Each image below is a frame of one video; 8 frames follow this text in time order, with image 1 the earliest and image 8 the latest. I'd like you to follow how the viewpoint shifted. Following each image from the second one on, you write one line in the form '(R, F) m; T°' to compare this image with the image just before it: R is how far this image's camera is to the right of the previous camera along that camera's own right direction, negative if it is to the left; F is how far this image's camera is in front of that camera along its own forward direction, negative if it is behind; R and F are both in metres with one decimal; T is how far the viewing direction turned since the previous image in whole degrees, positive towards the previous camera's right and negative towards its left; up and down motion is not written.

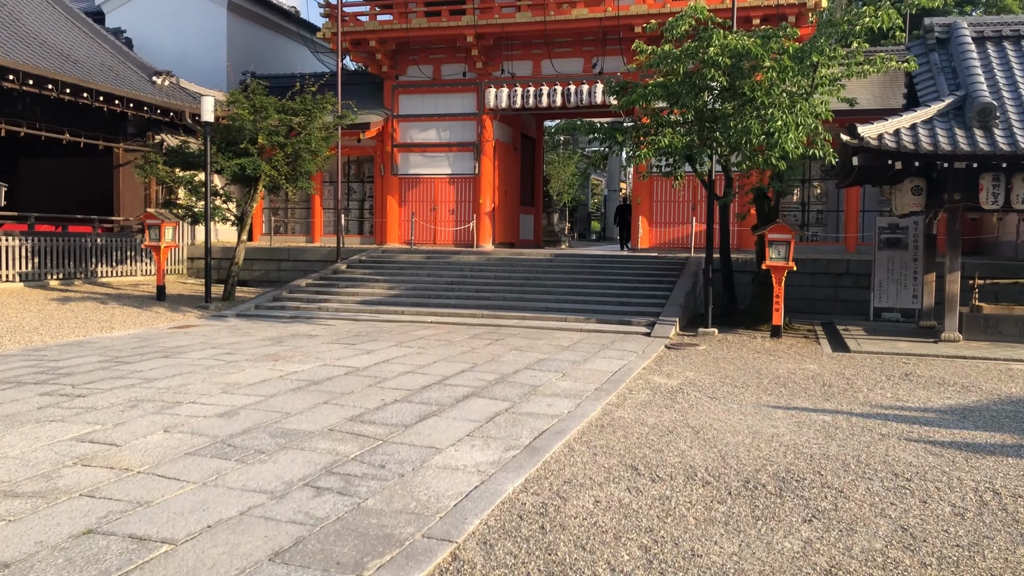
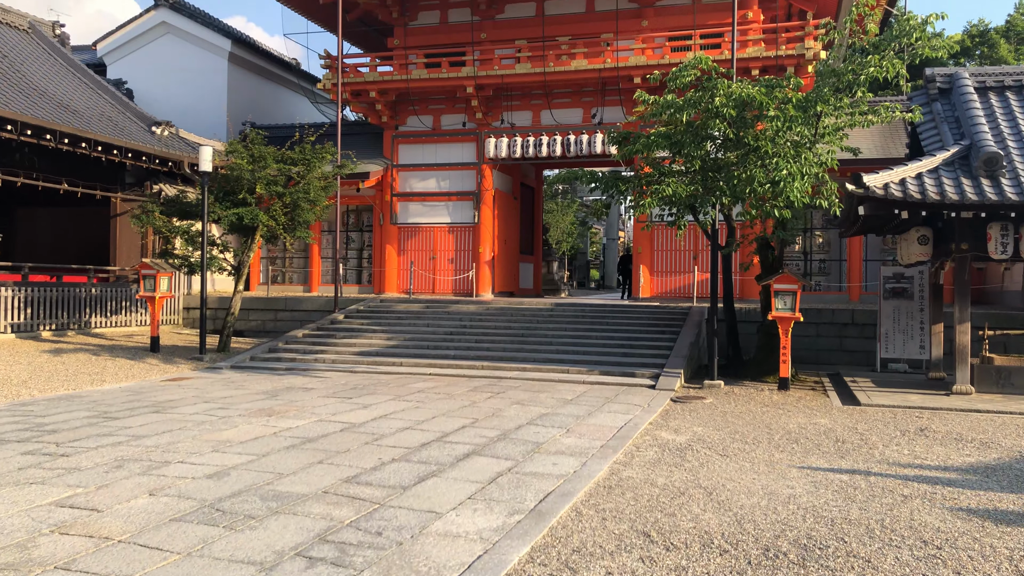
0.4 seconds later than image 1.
(0.0, +0.2) m; 0°
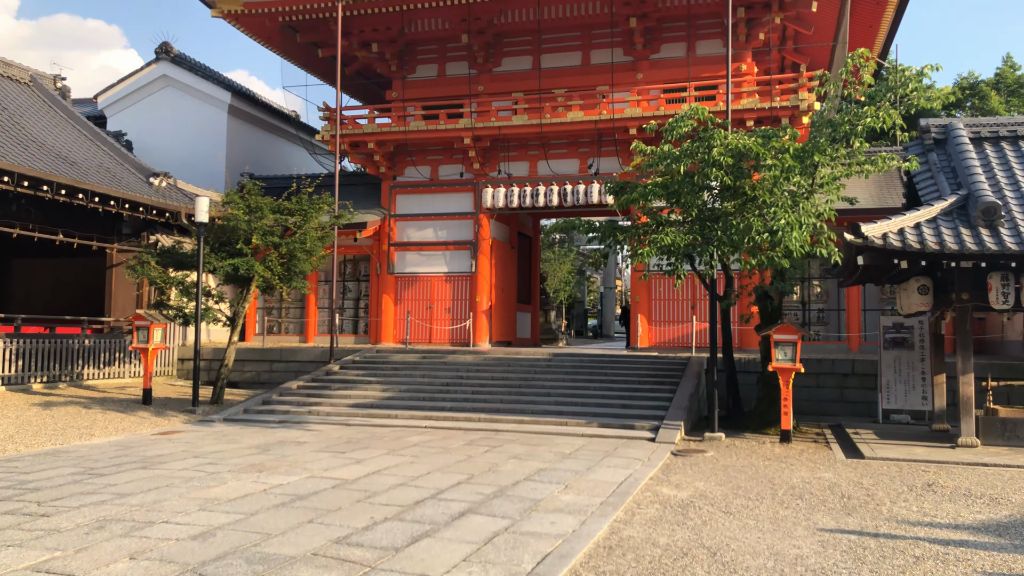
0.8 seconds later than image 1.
(0.0, +0.1) m; 0°
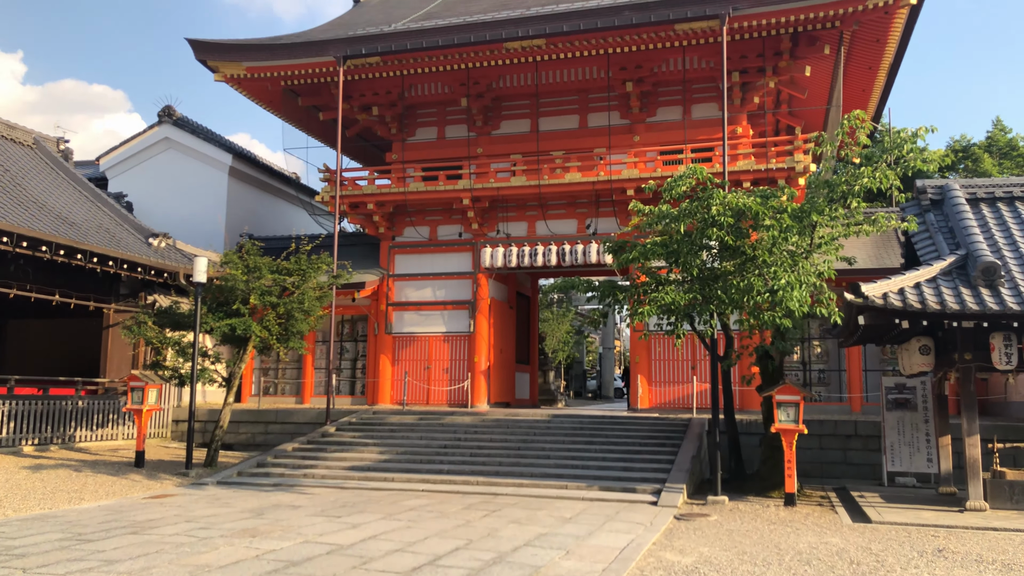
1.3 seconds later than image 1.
(0.0, 0.0) m; 0°
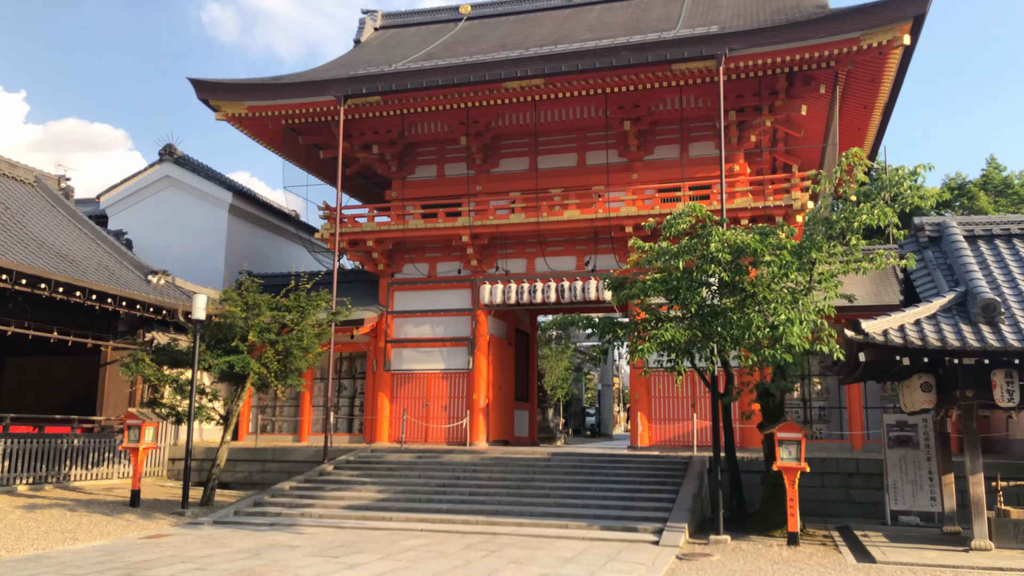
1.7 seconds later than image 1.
(0.0, 0.0) m; 0°
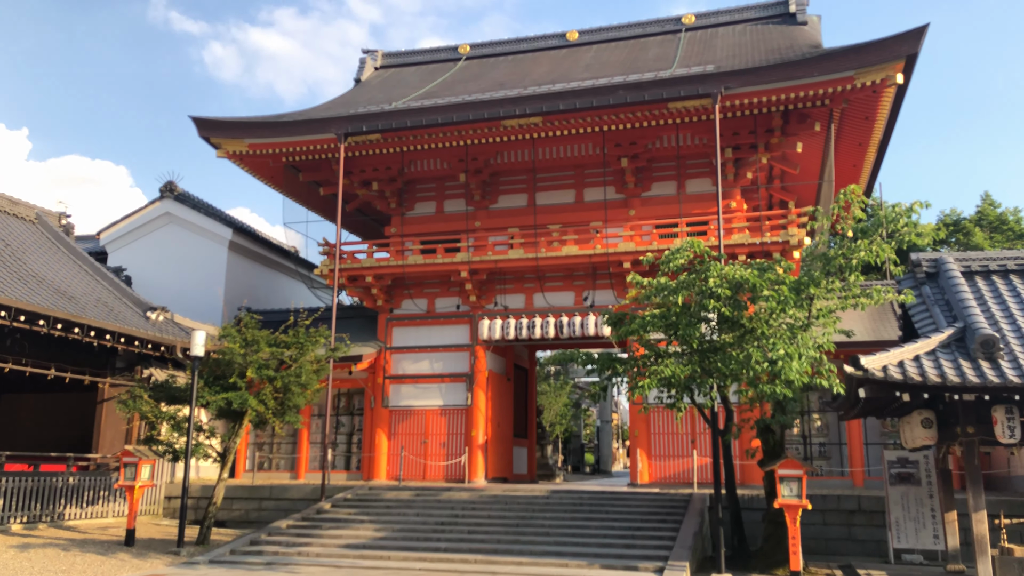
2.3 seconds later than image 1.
(0.0, 0.0) m; 0°
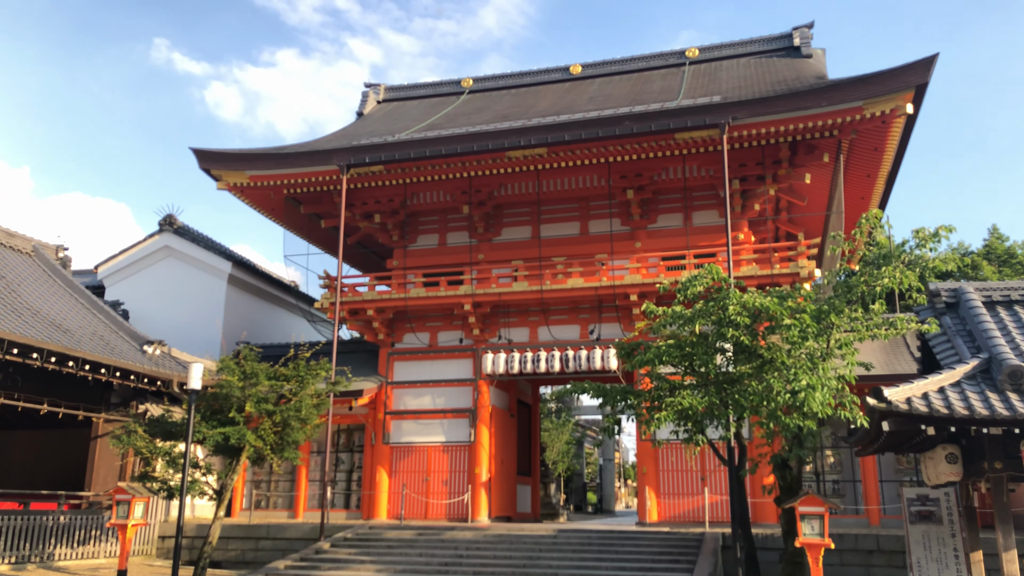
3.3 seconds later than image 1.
(-0.1, +0.3) m; 0°
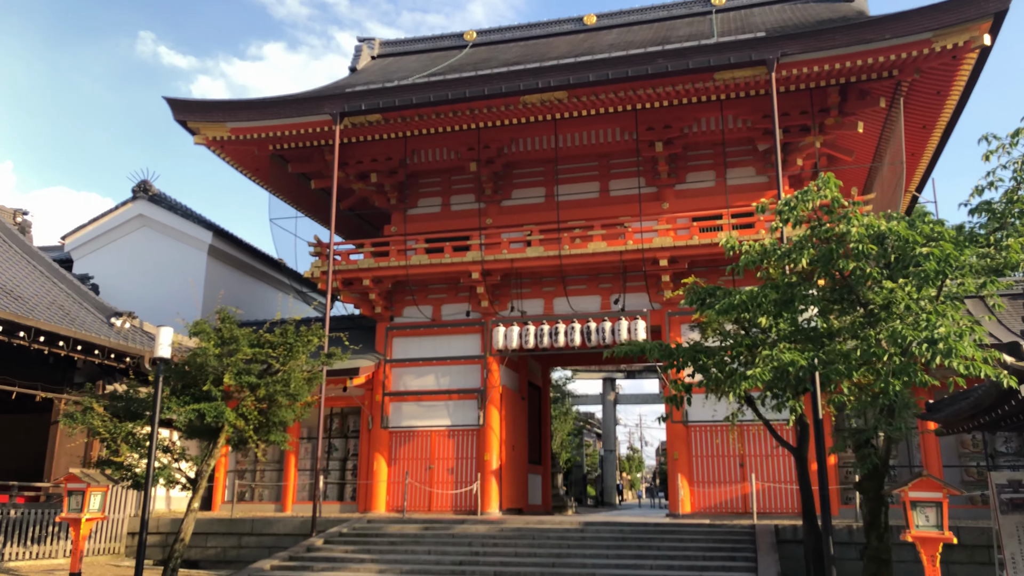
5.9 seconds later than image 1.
(-0.4, +1.7) m; +1°
